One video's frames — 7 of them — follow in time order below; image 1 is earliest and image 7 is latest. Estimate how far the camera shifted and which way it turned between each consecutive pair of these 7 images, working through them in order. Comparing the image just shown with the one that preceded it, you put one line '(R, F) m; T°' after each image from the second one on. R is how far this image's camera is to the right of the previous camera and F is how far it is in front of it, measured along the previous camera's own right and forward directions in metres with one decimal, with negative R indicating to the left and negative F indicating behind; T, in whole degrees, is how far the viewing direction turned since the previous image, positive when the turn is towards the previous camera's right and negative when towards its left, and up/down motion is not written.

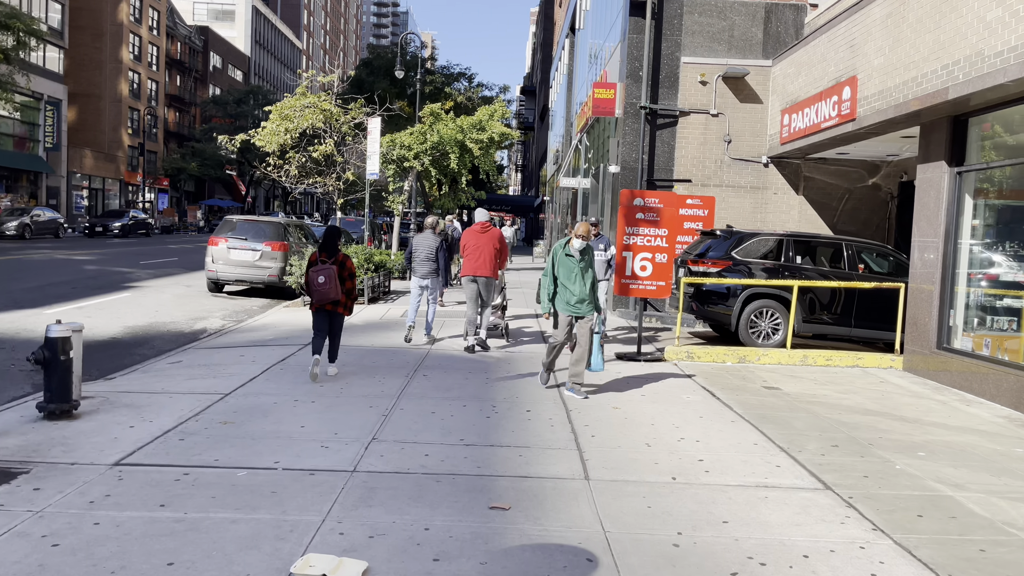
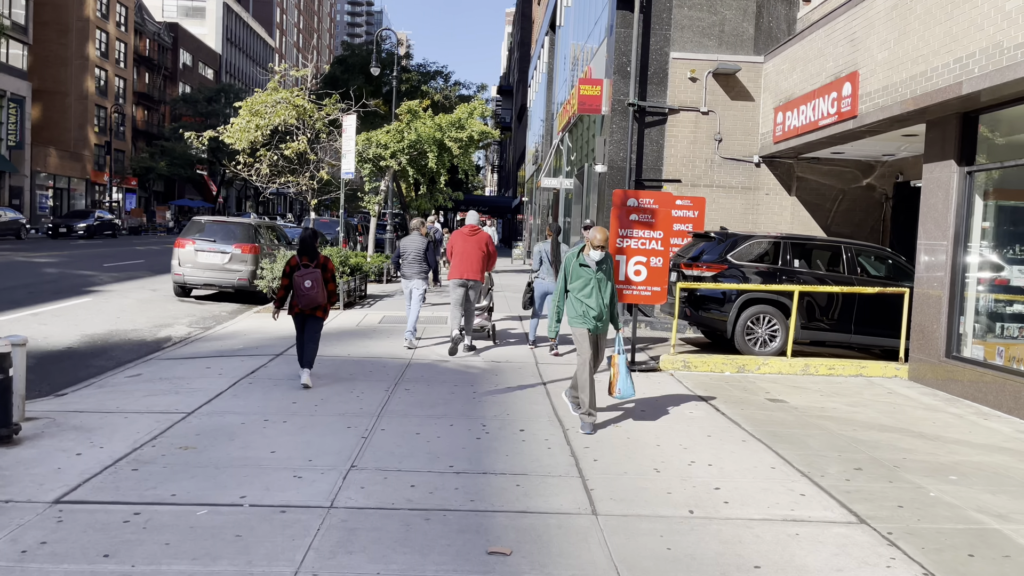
(-0.1, +0.6) m; +2°
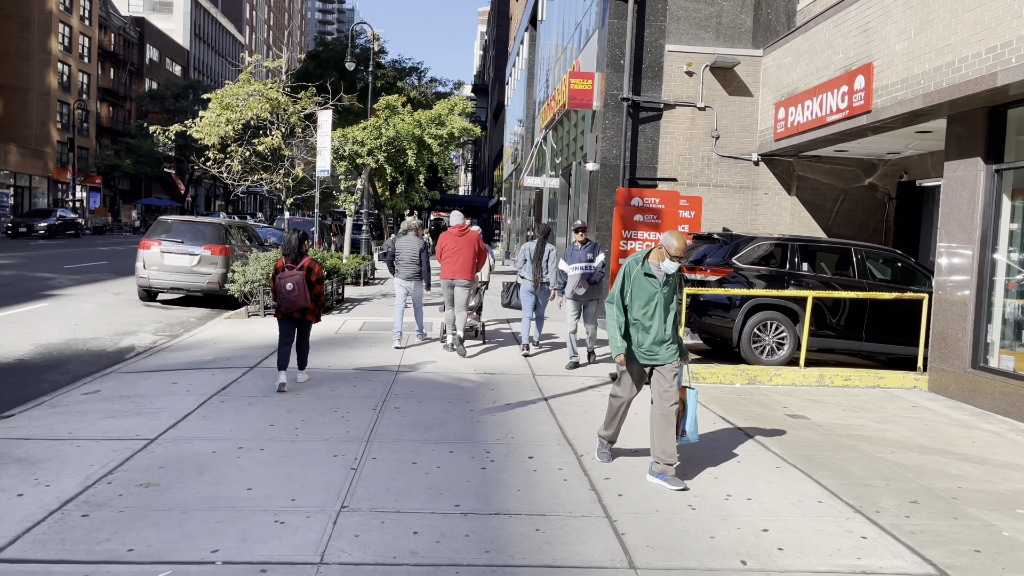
(-0.3, +0.8) m; +2°
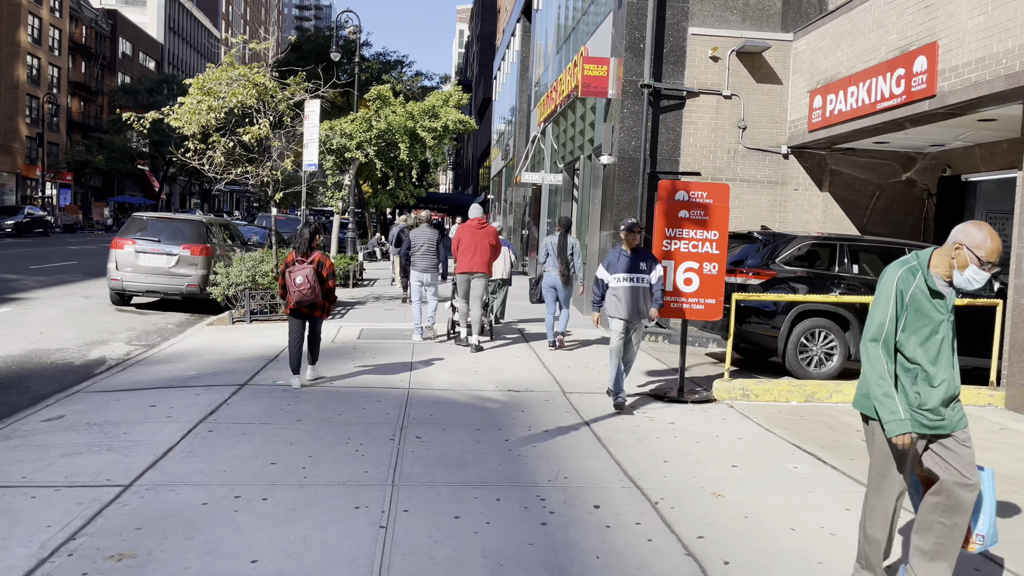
(-0.5, +1.1) m; +2°
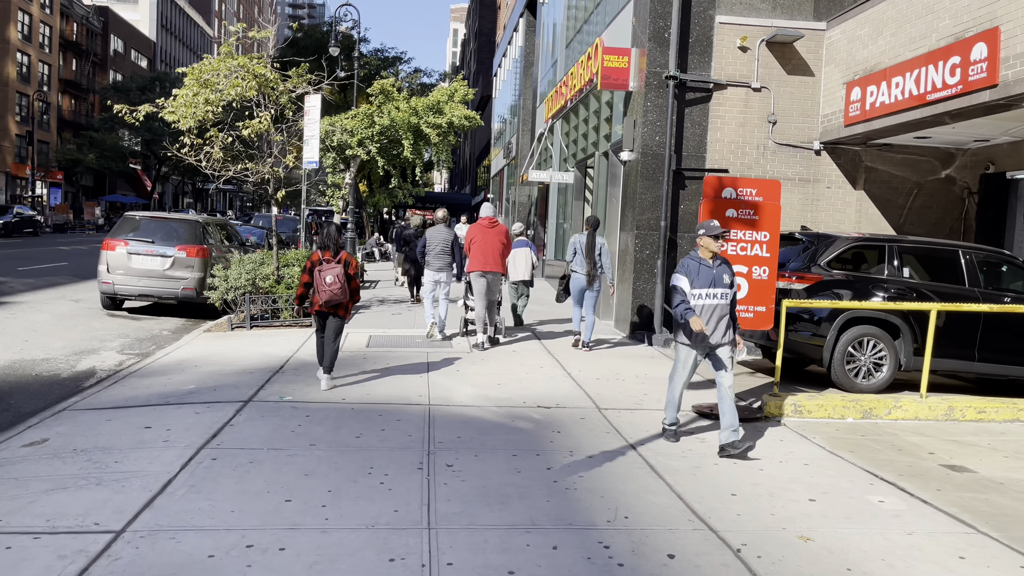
(-0.3, +0.7) m; 0°
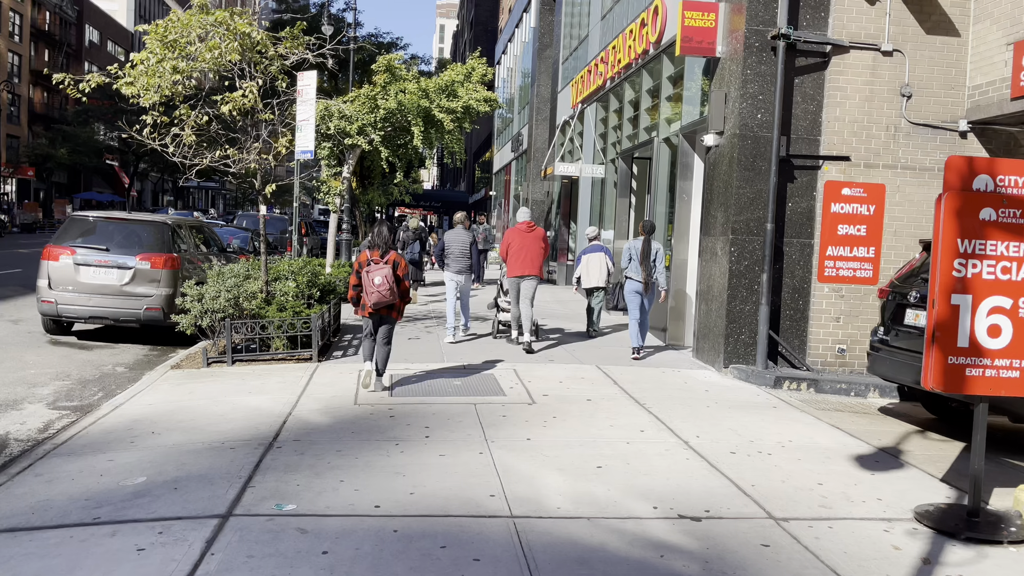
(-0.8, +2.7) m; +1°
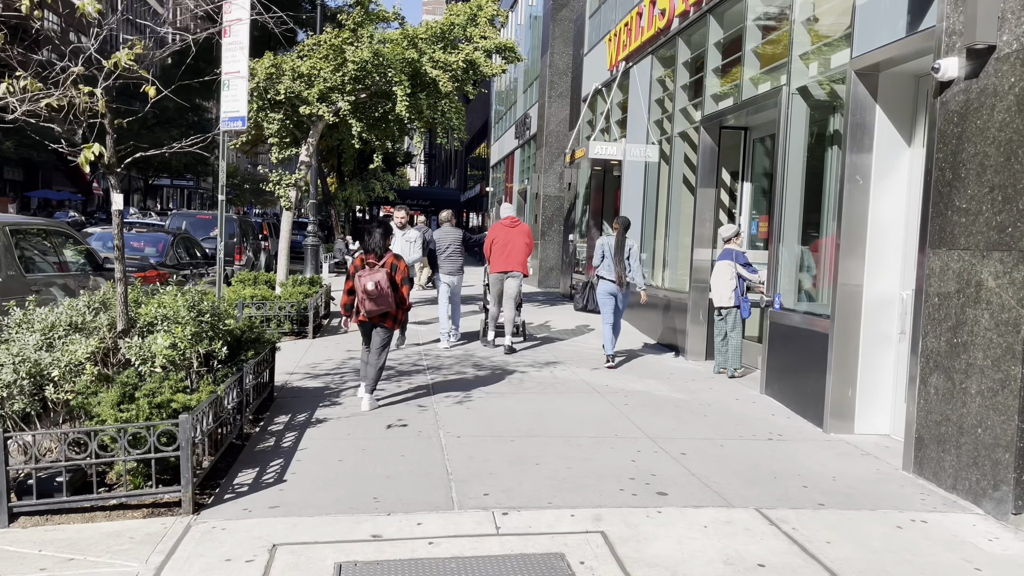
(-0.5, +4.8) m; +1°
